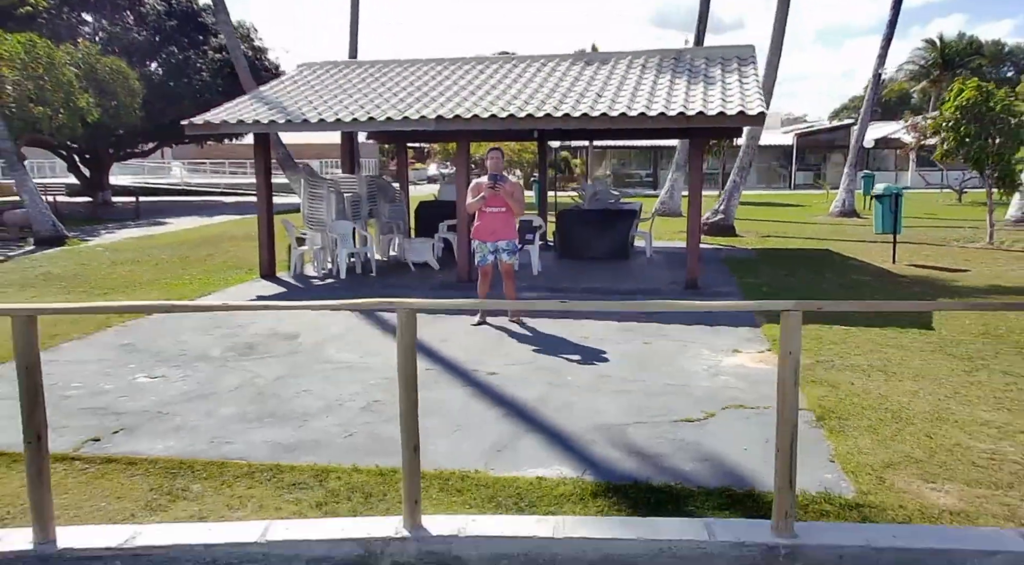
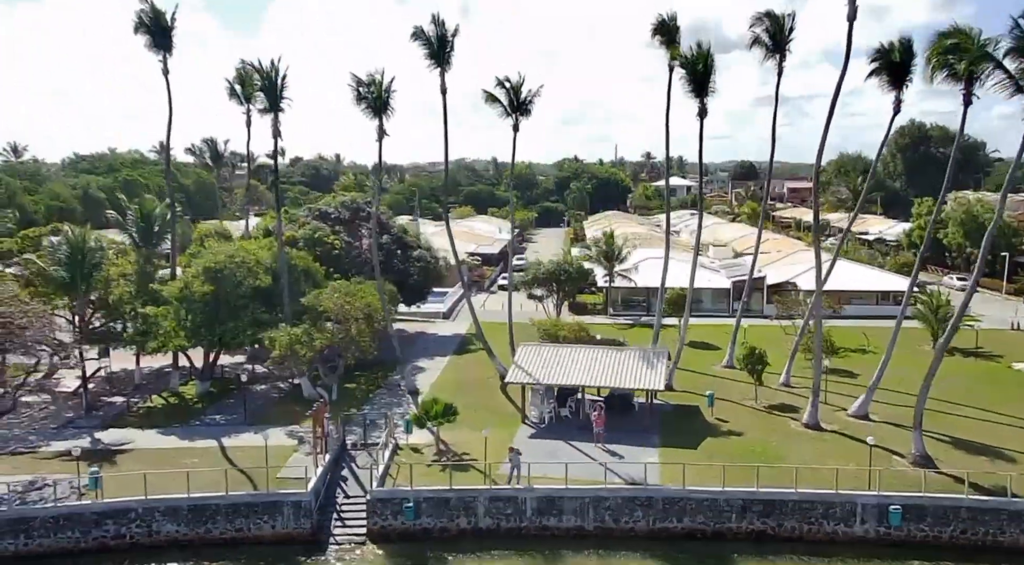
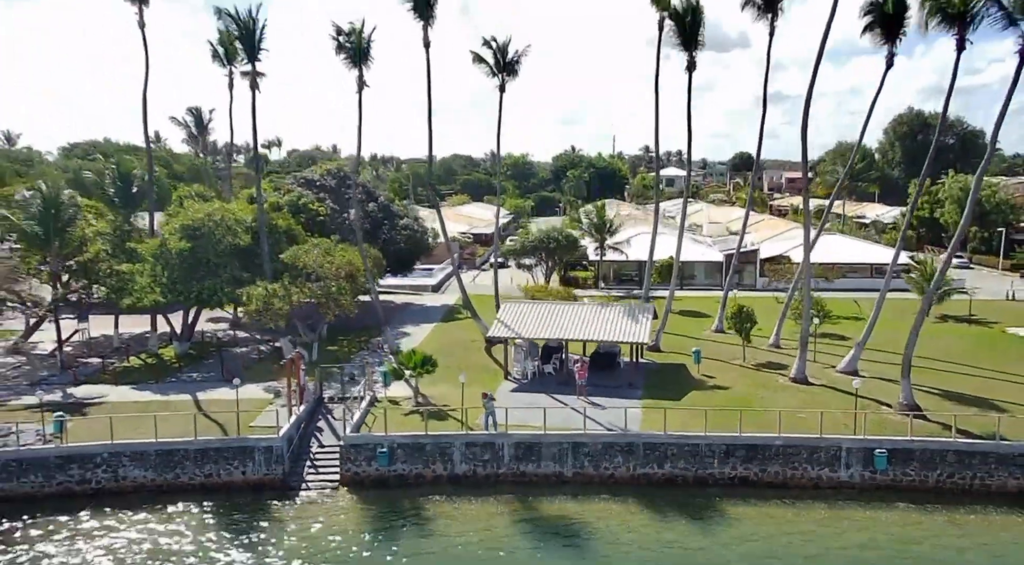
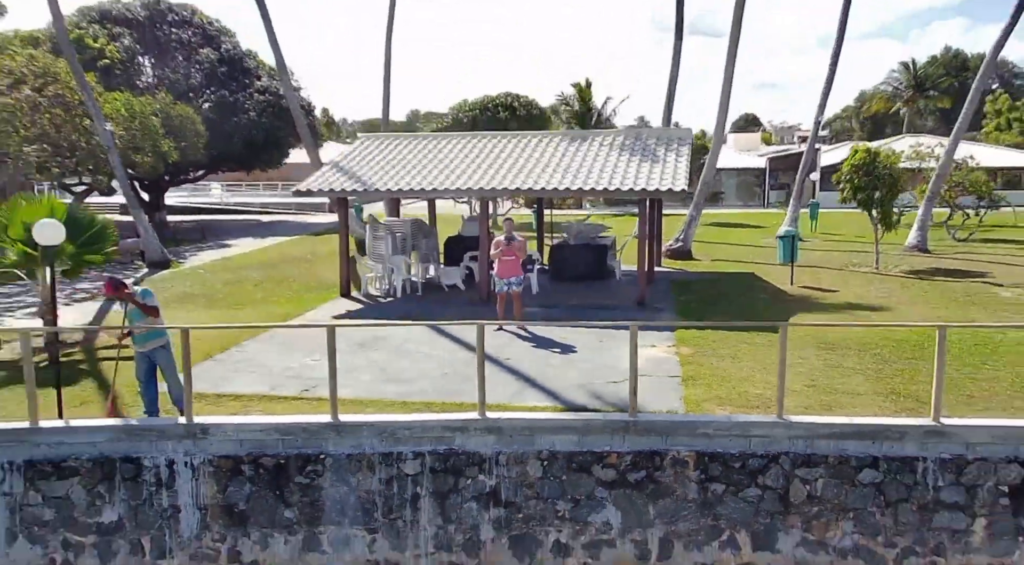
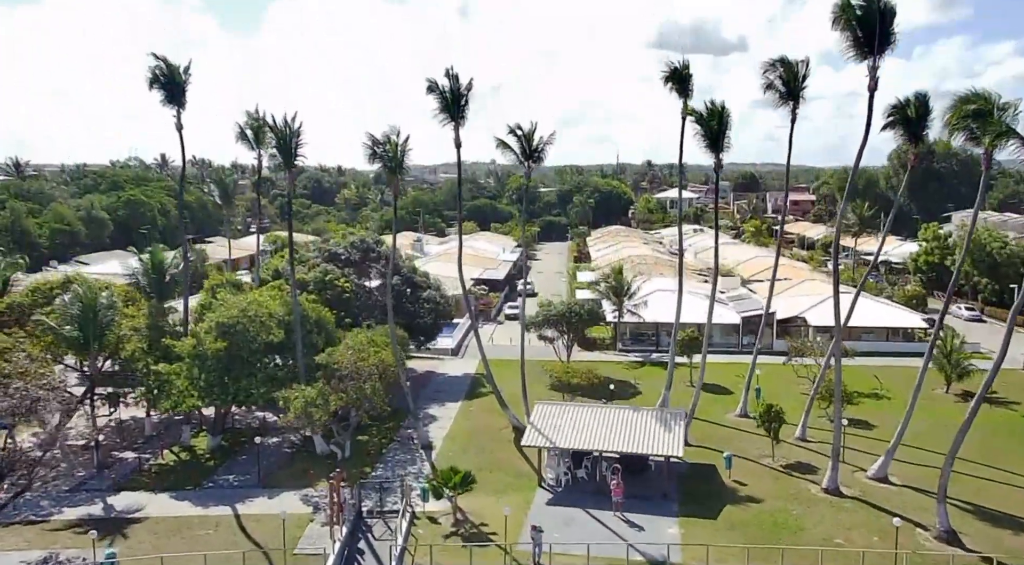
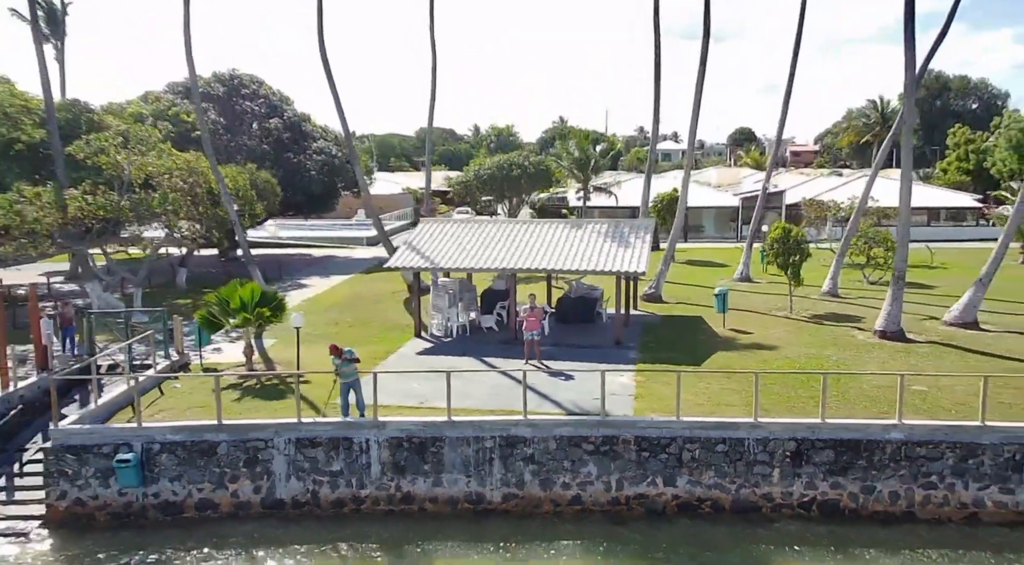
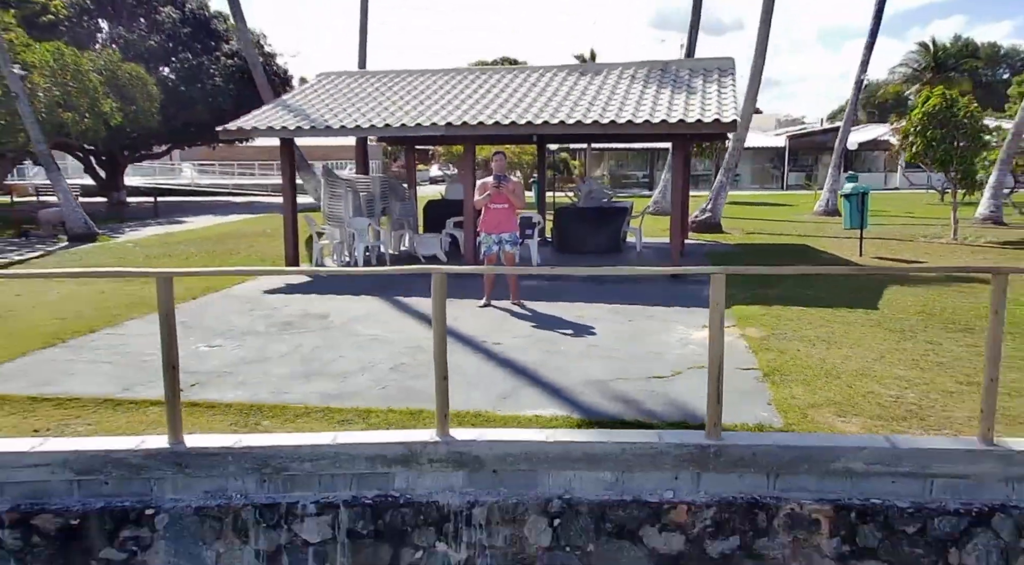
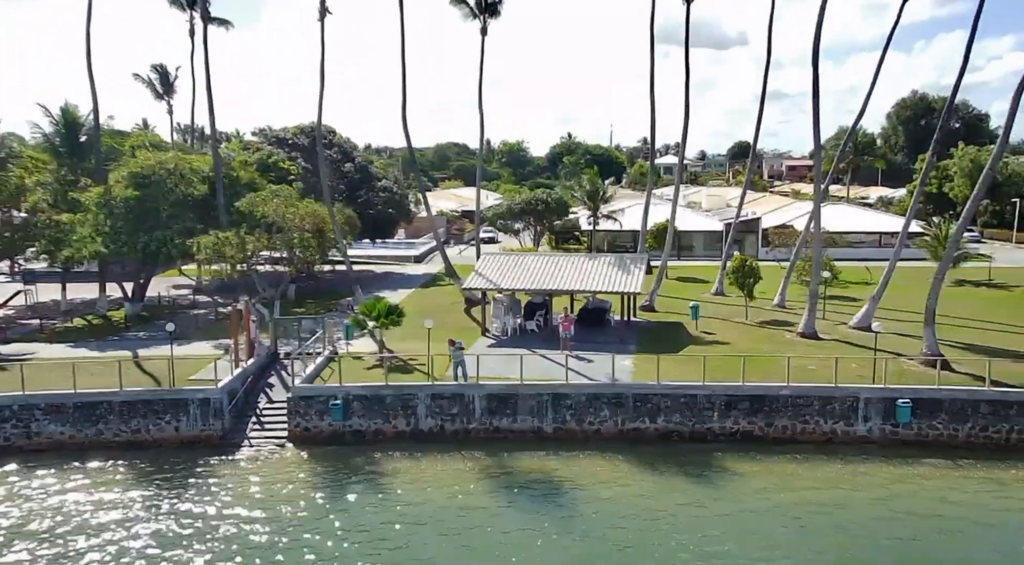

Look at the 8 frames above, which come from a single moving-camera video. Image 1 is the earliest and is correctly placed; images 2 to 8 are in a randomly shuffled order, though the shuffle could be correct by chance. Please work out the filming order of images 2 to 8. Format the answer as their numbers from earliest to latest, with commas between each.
7, 4, 6, 8, 3, 2, 5
